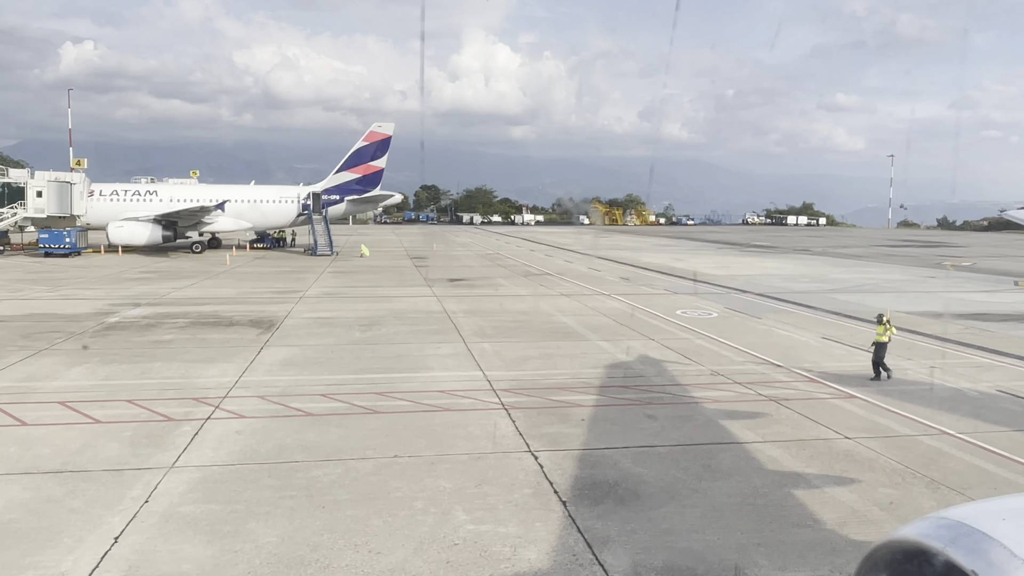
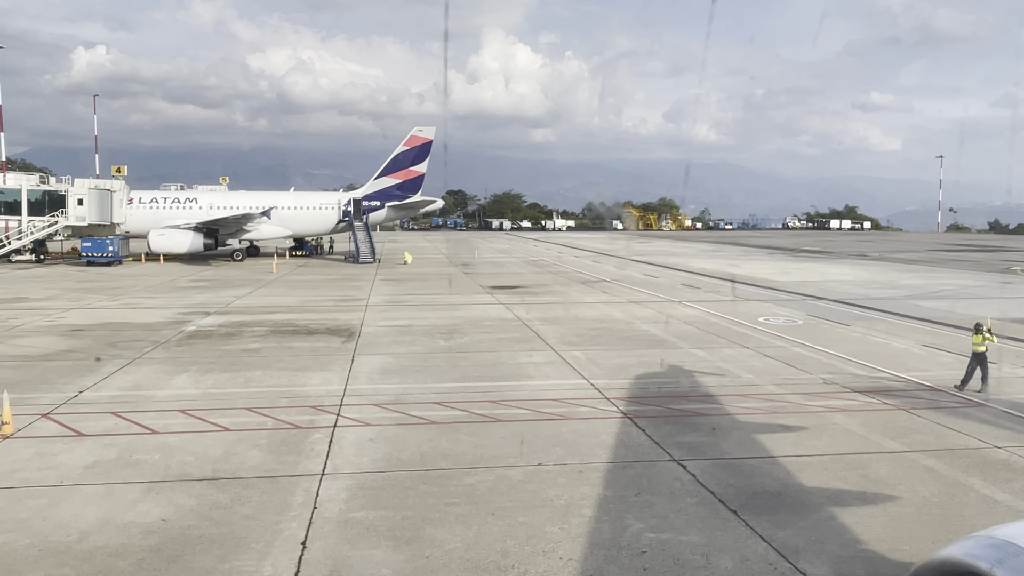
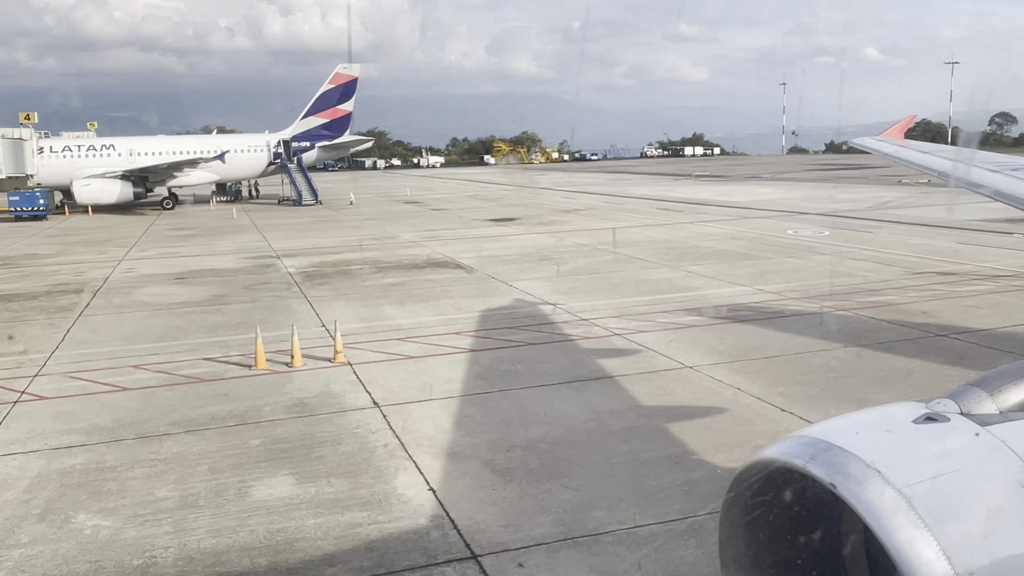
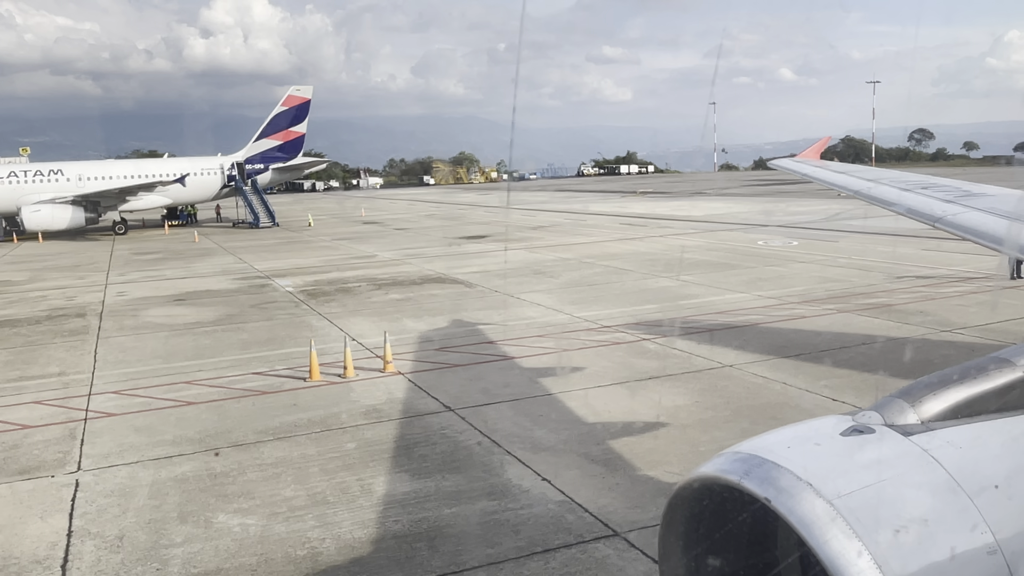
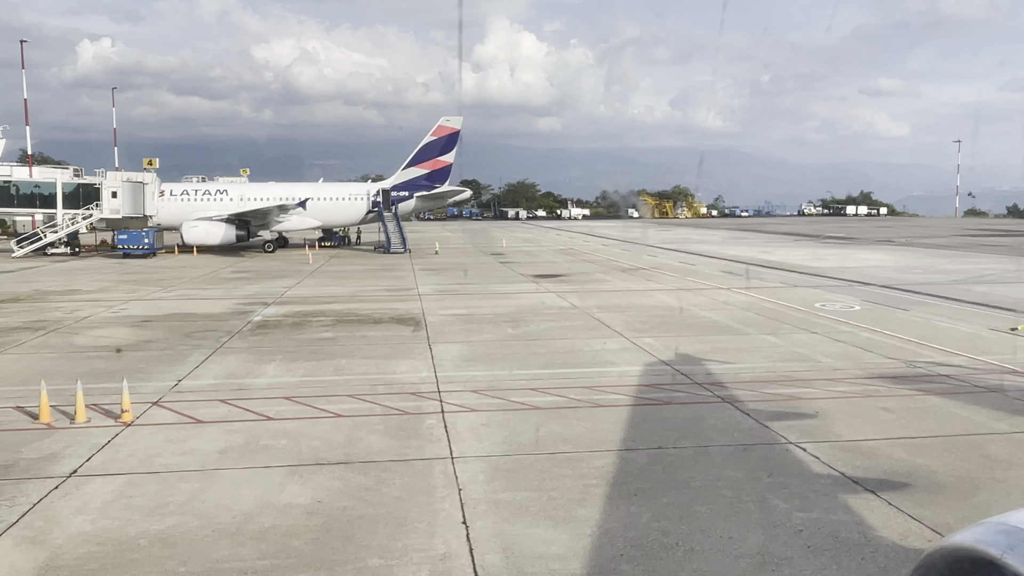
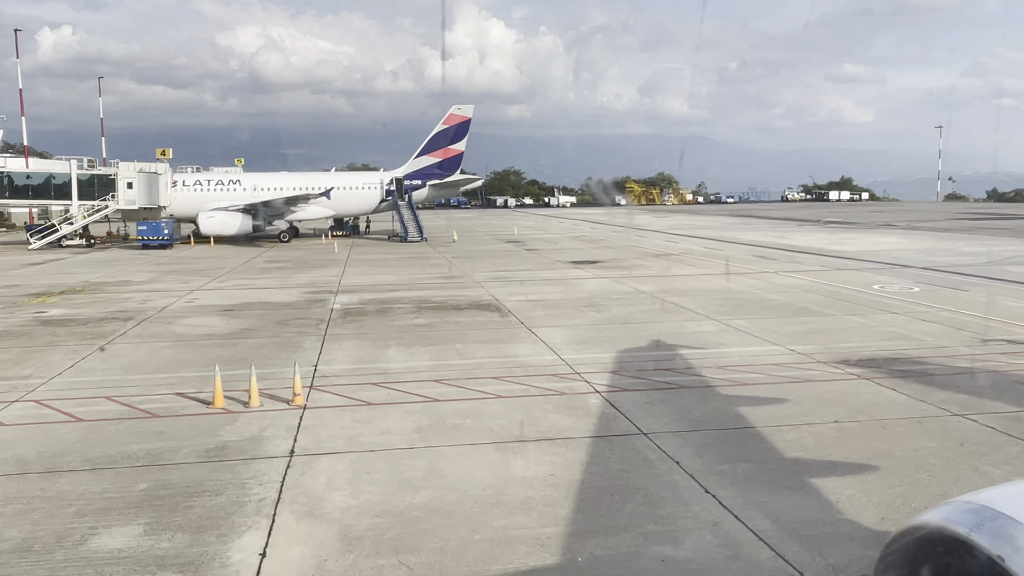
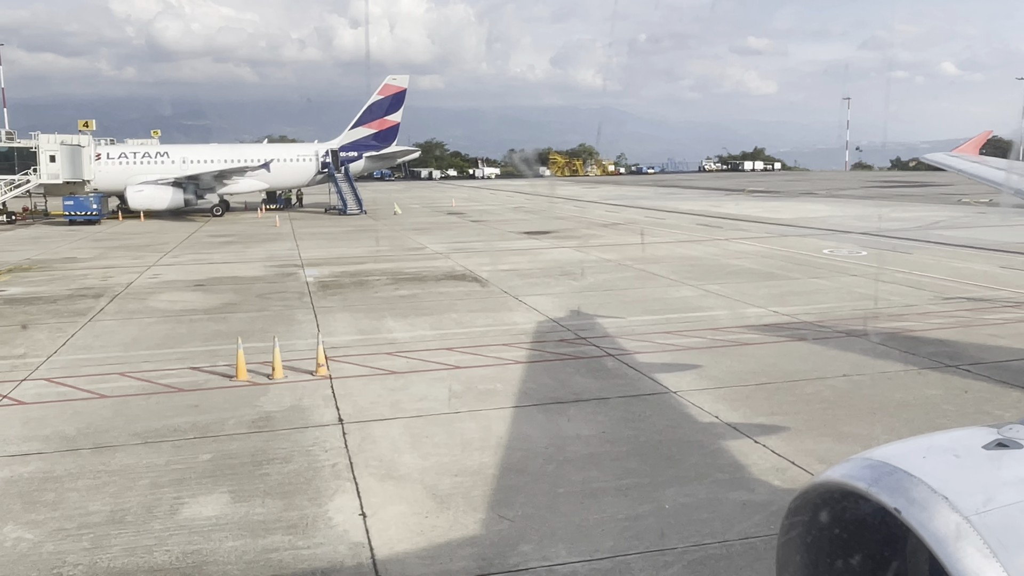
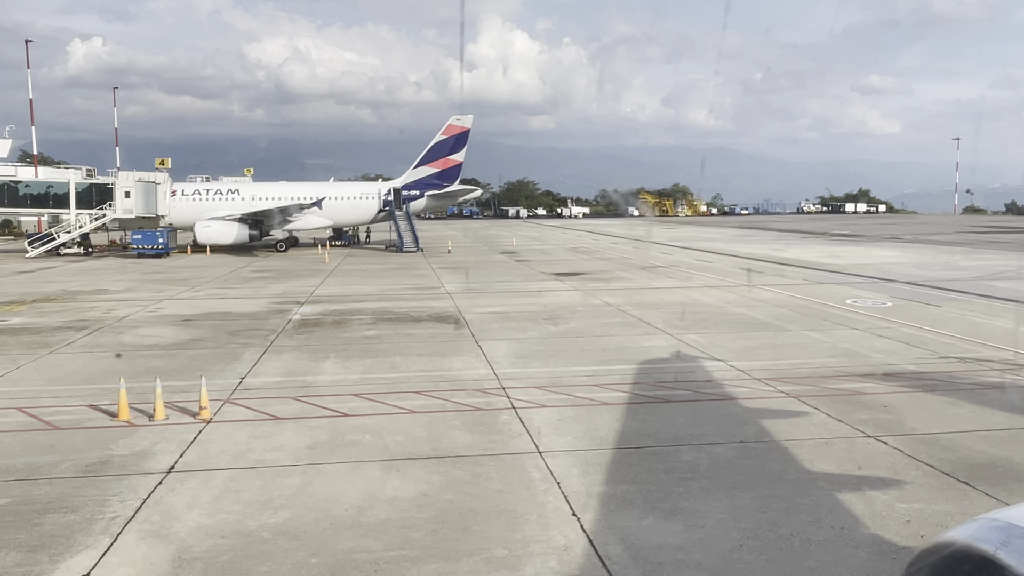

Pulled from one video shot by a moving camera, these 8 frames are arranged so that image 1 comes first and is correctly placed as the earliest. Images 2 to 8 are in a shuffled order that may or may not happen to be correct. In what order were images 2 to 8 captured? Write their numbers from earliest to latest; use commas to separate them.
2, 5, 8, 6, 7, 3, 4
